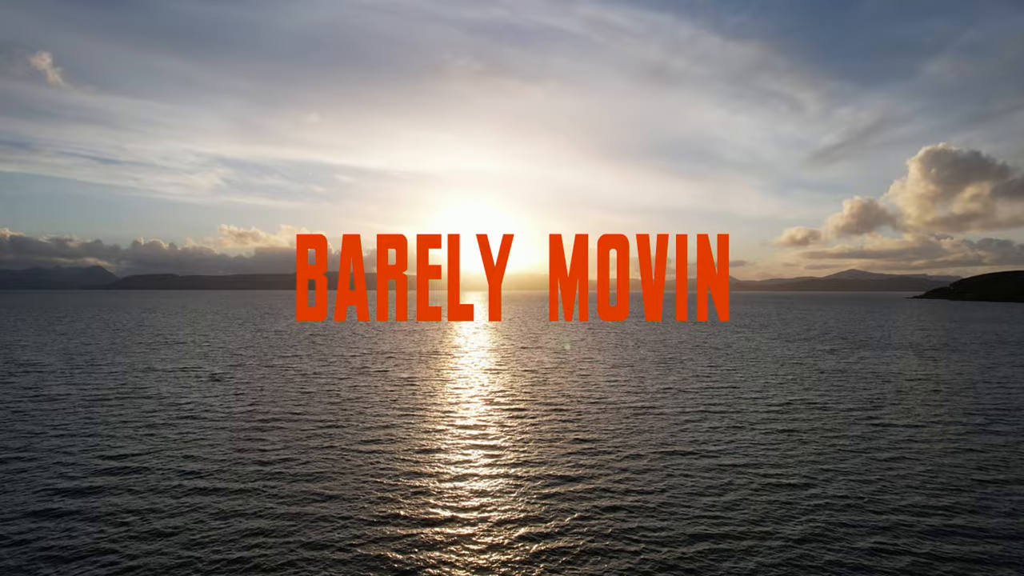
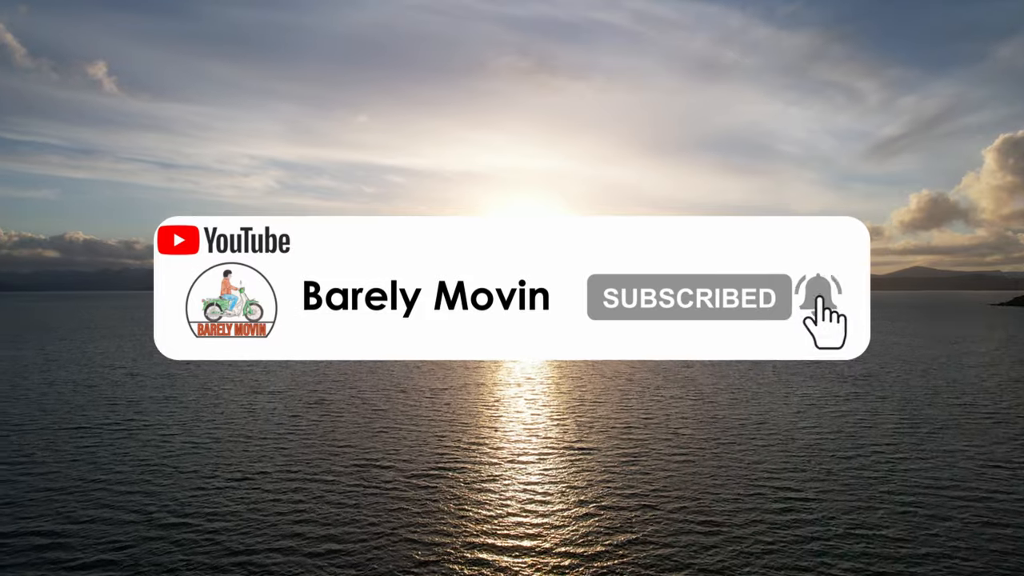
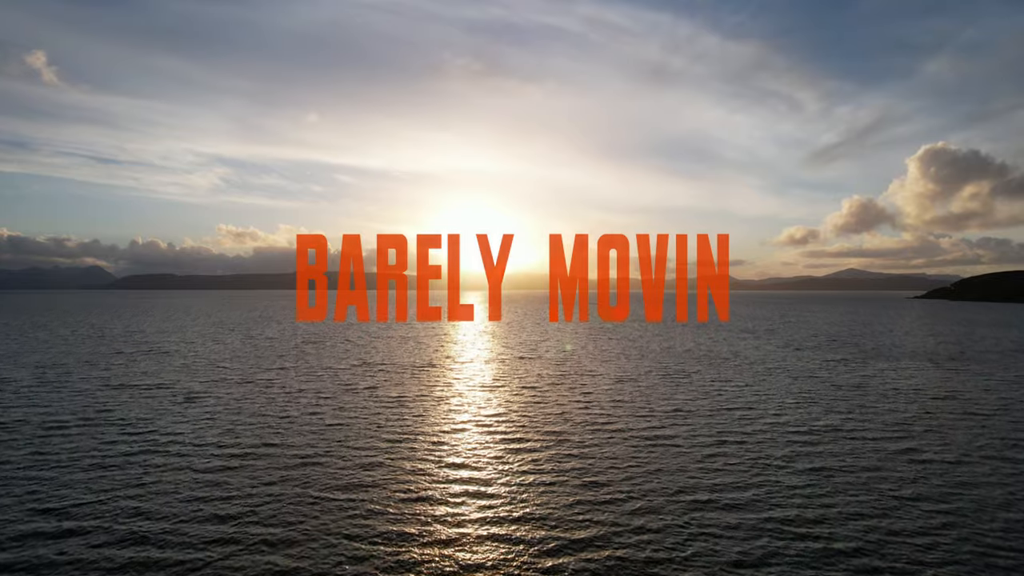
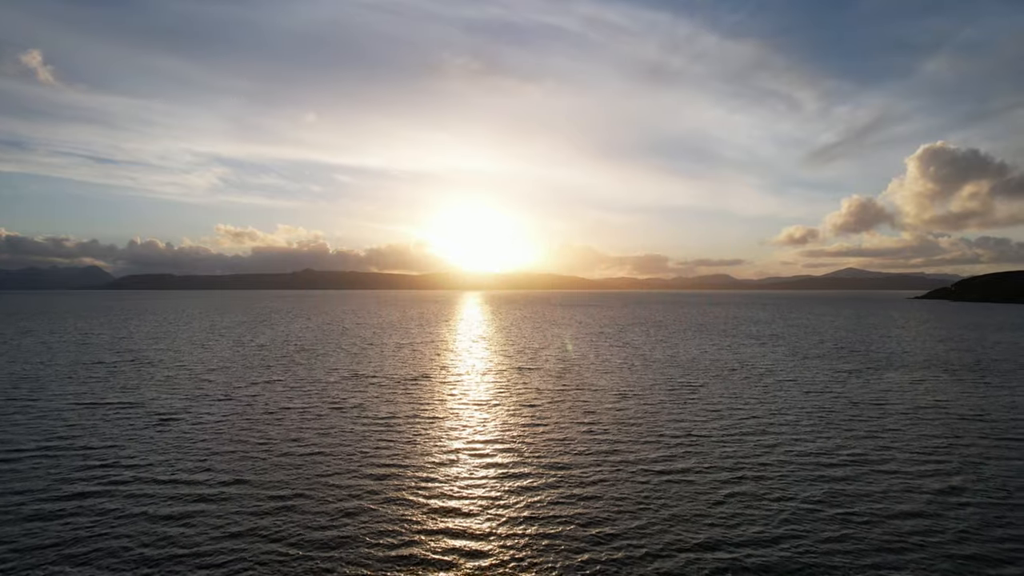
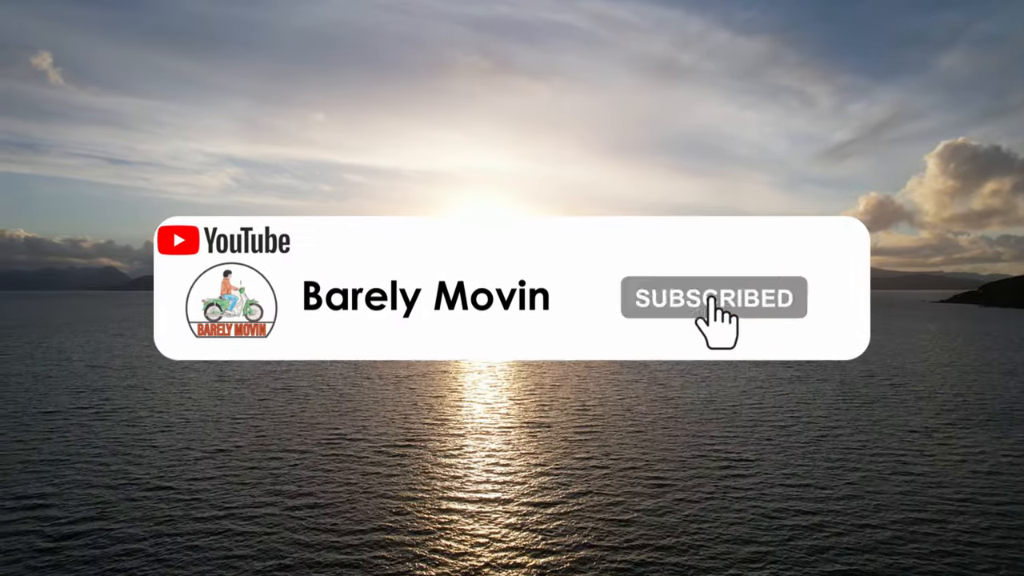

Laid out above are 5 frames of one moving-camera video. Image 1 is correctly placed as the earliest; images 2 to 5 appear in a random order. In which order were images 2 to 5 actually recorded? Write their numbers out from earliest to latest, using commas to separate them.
3, 4, 5, 2
